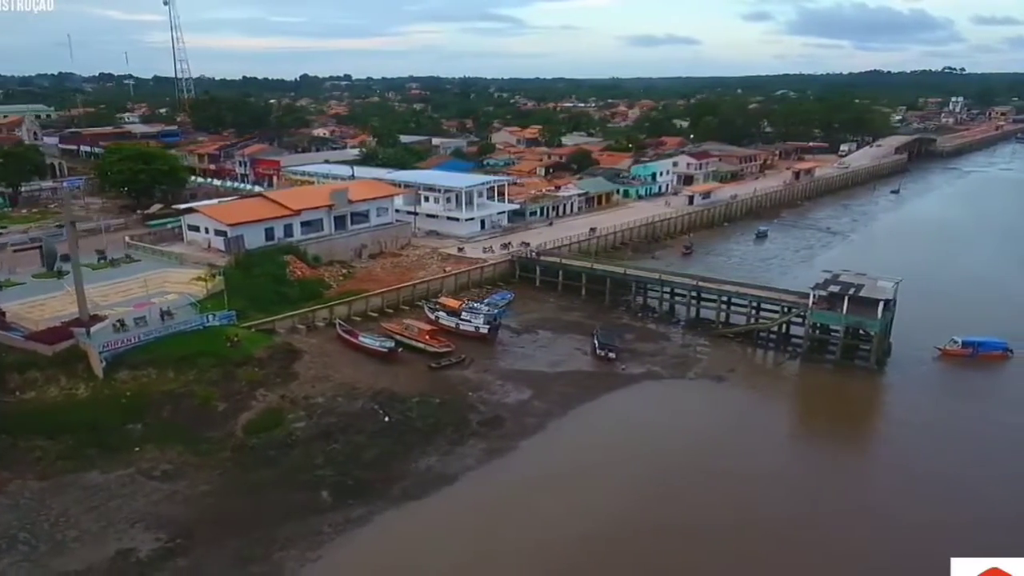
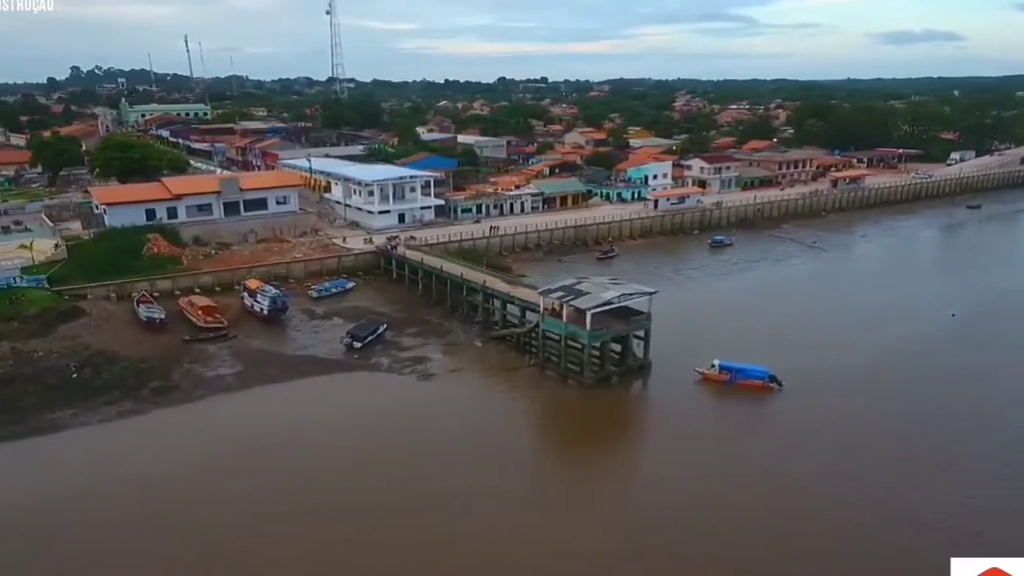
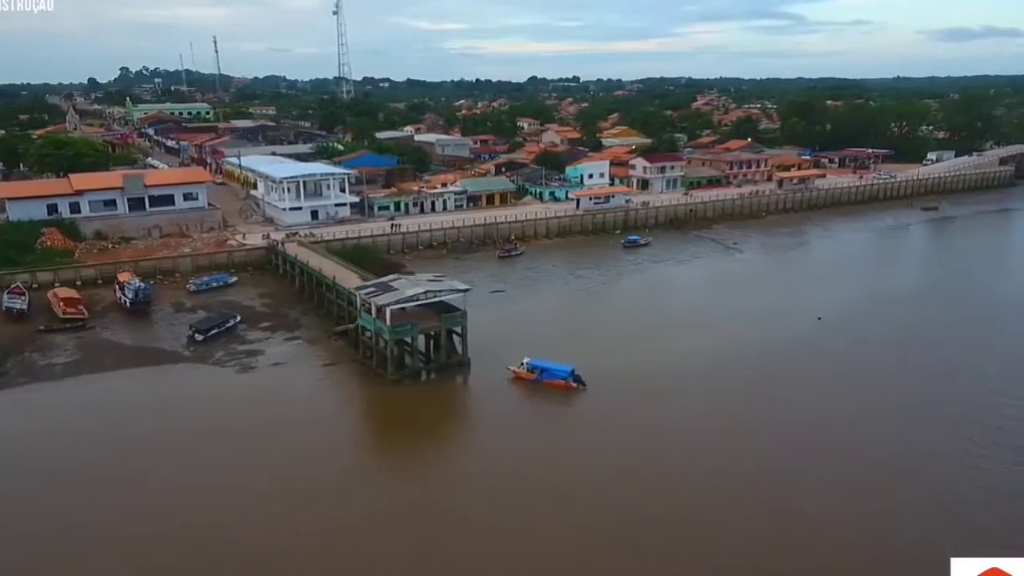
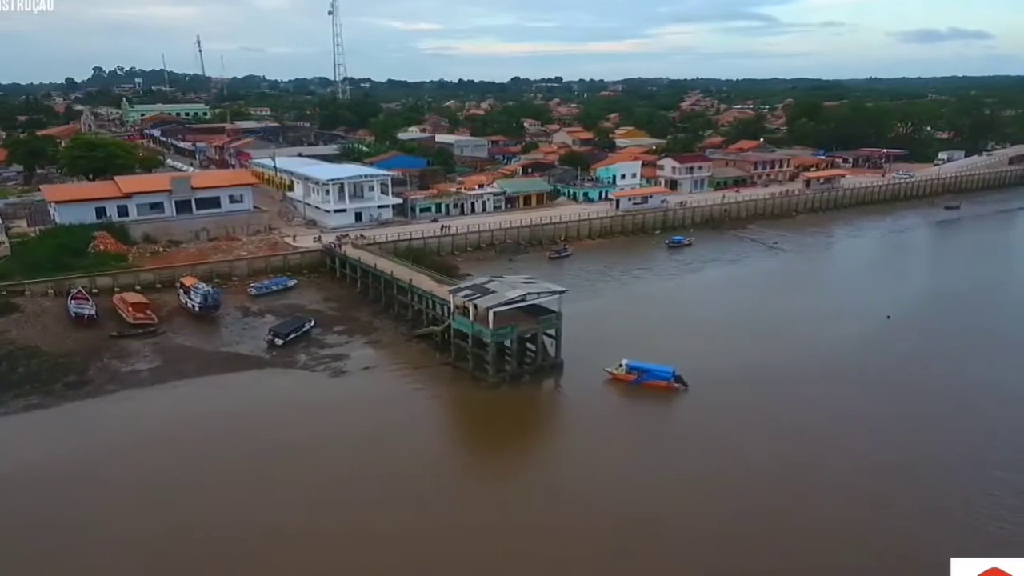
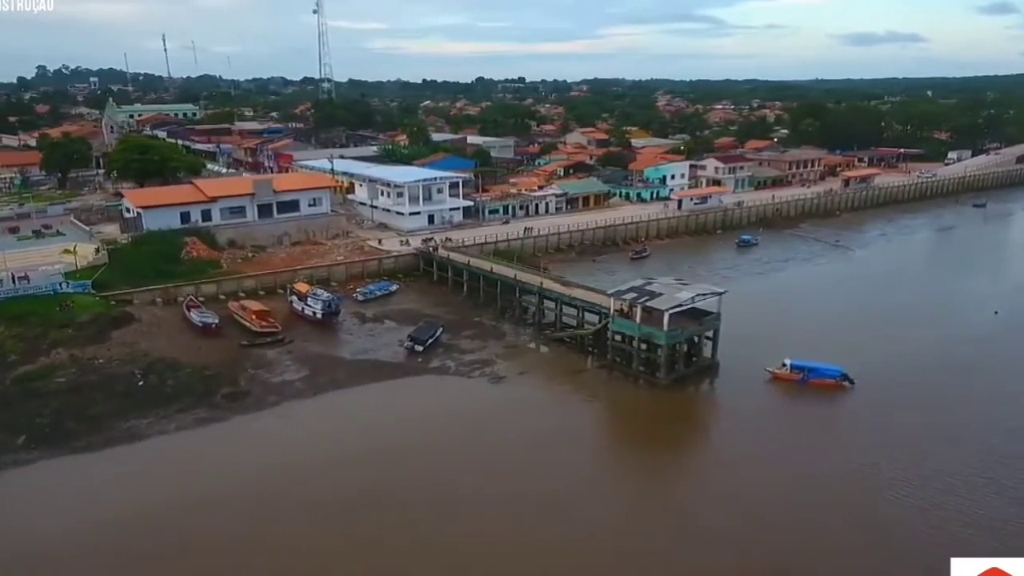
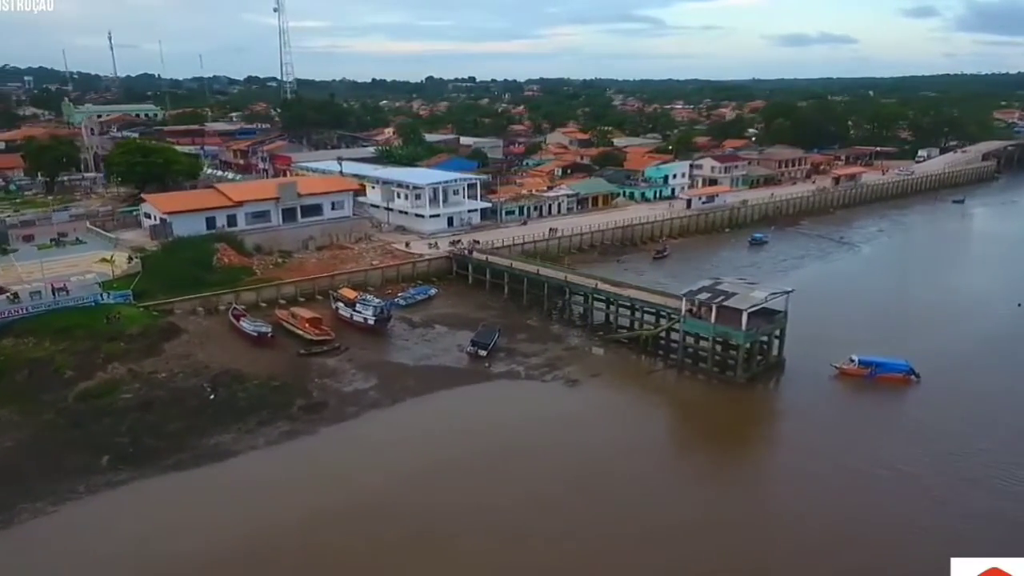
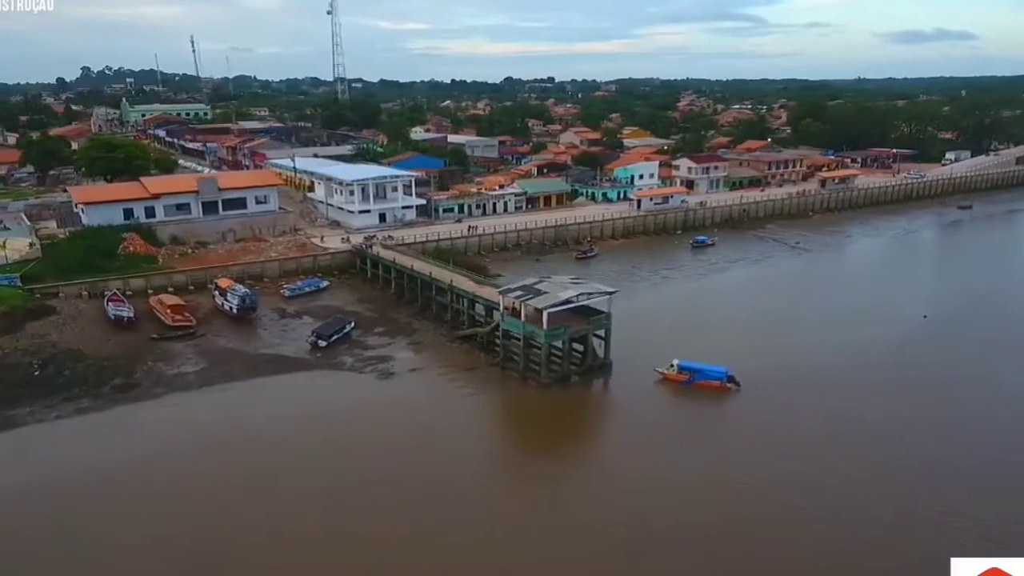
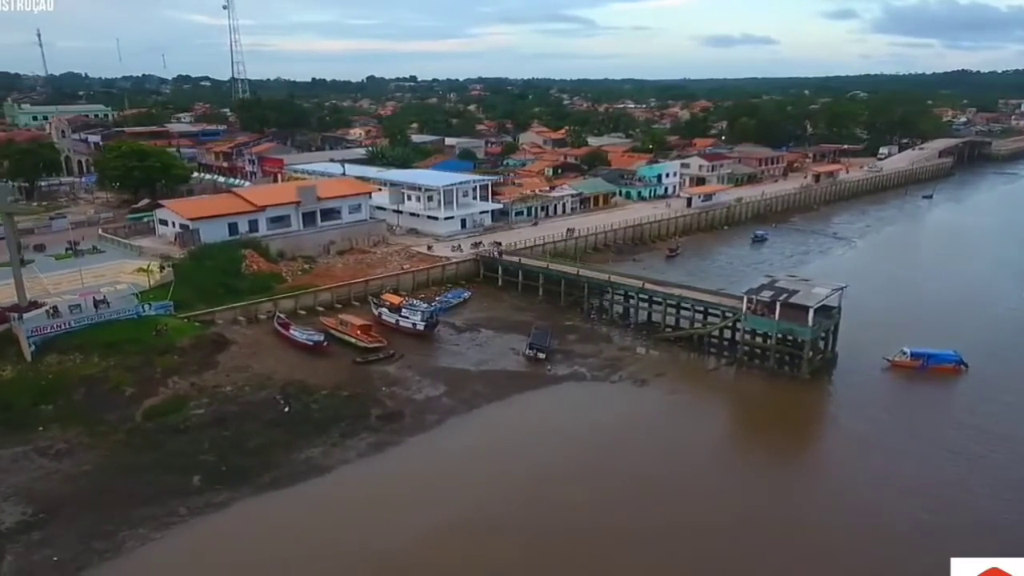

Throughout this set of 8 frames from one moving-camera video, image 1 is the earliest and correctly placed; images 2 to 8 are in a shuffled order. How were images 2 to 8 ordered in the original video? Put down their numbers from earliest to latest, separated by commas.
8, 6, 5, 2, 7, 4, 3
